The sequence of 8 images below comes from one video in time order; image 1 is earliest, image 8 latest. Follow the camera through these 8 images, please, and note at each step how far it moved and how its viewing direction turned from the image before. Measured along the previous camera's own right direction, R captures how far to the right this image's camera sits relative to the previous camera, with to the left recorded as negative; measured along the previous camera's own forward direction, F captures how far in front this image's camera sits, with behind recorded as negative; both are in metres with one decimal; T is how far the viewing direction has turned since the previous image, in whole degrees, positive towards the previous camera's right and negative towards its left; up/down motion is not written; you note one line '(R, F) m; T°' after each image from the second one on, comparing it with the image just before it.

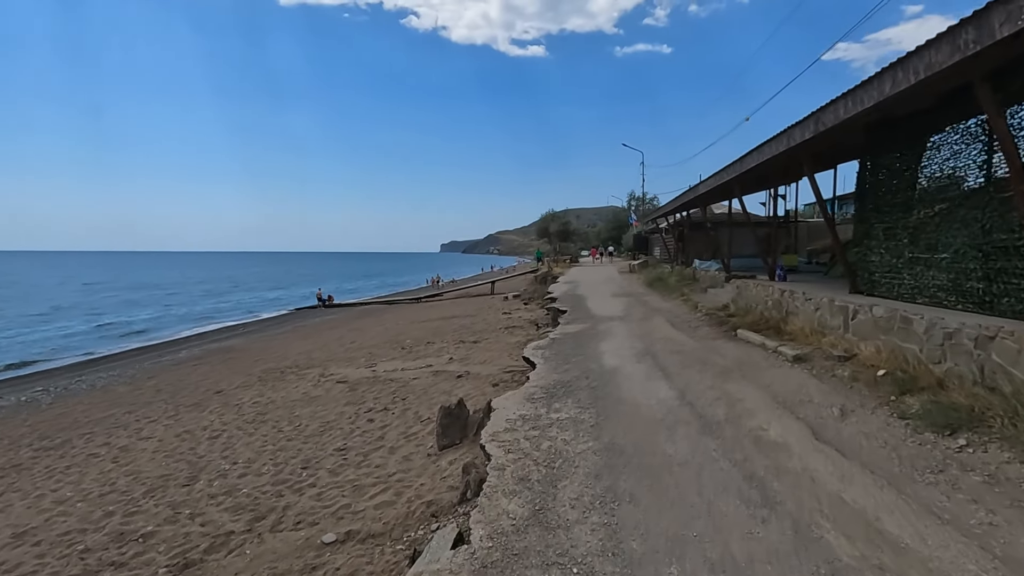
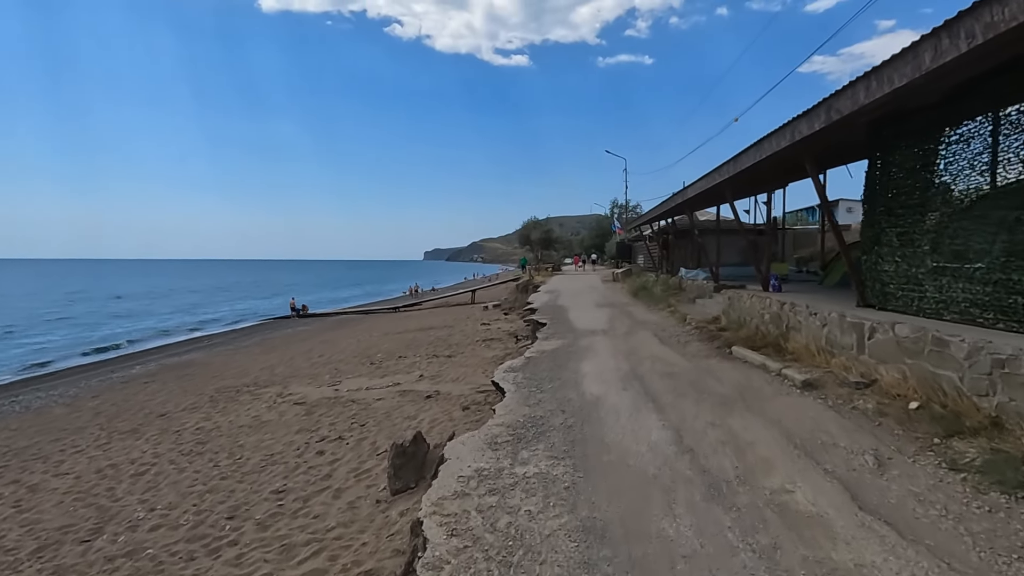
(+0.2, +0.9) m; +2°
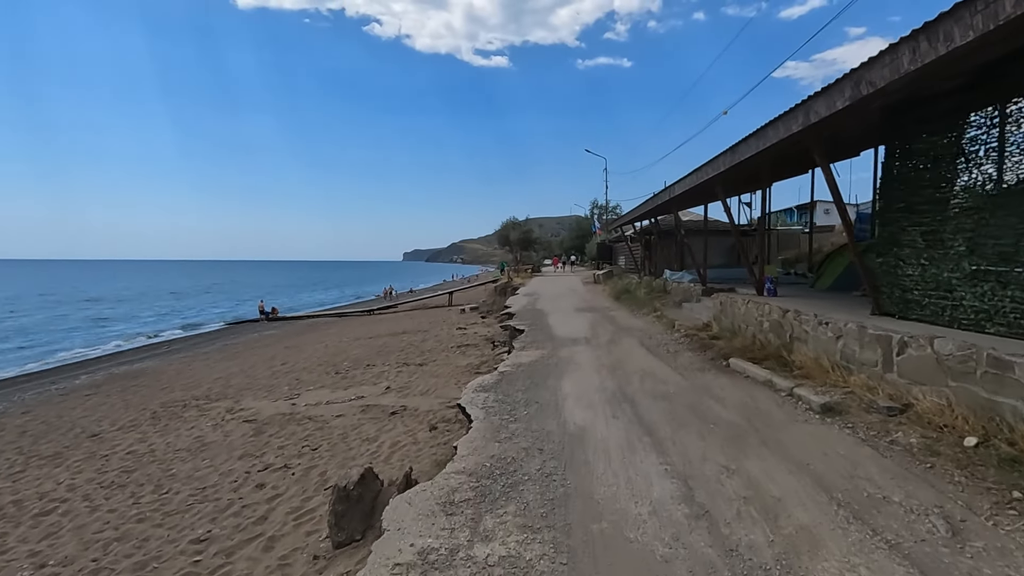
(+0.1, +0.9) m; +2°
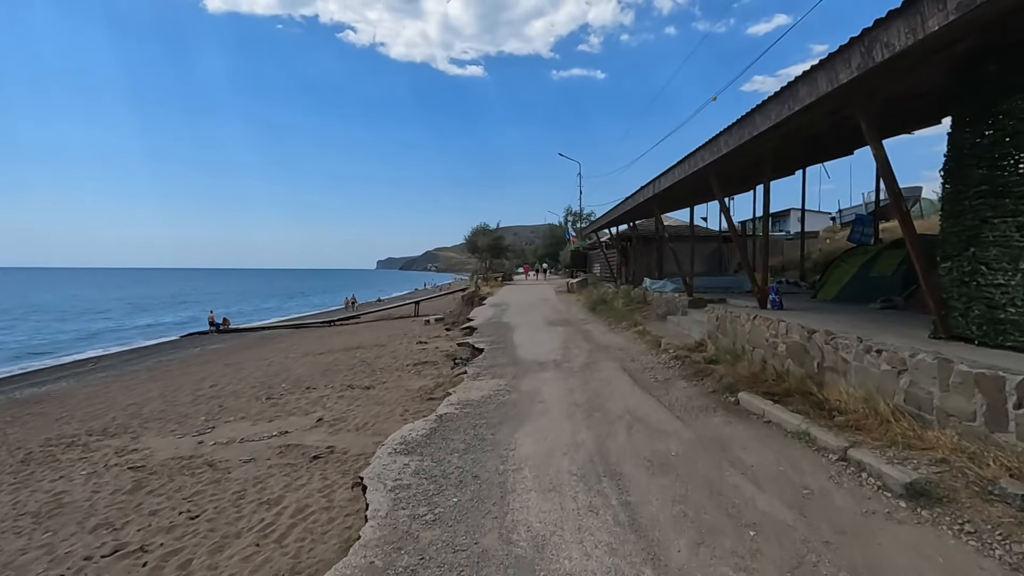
(+0.3, +1.6) m; +3°
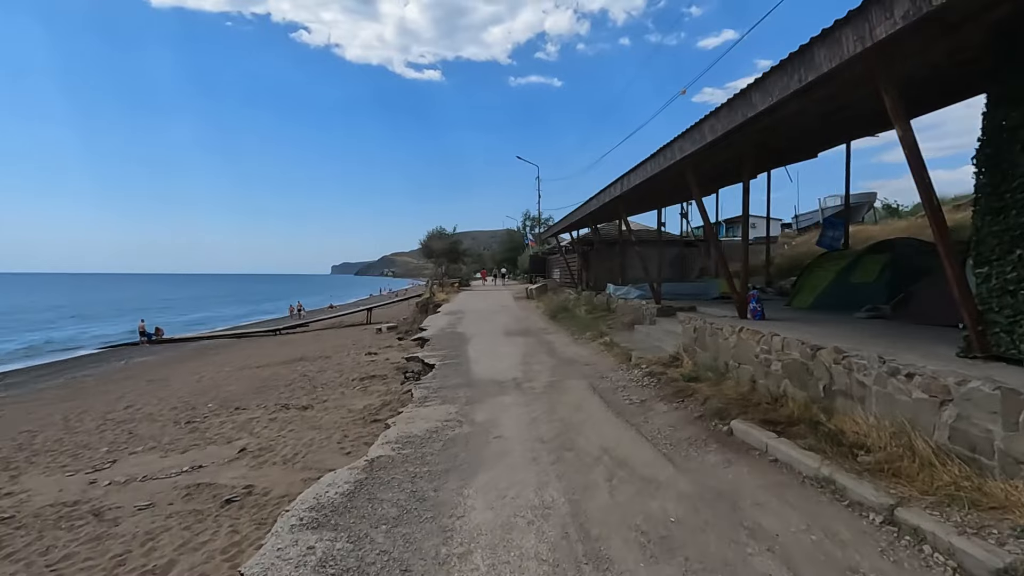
(+0.1, +0.9) m; +4°
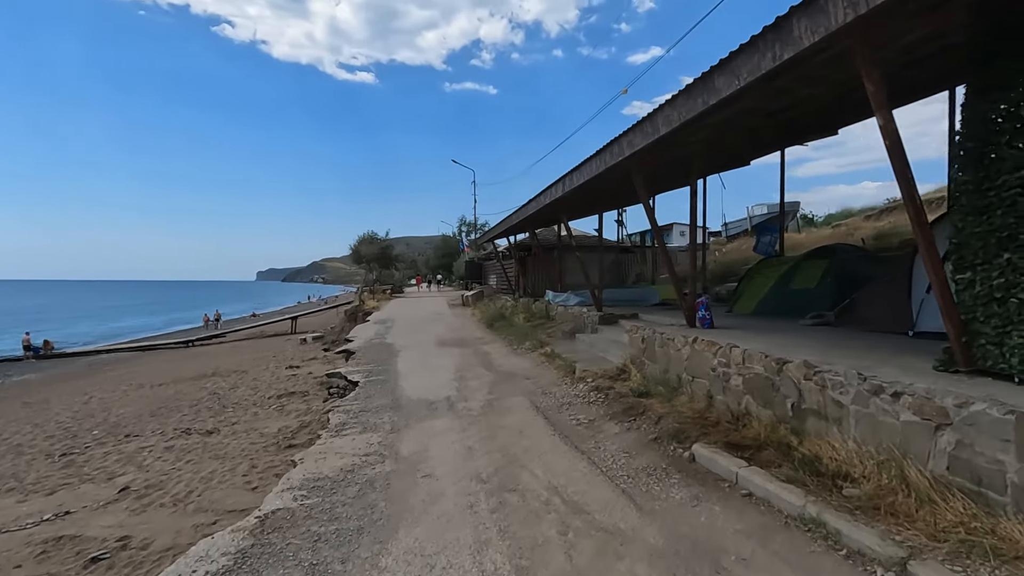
(0.0, +0.6) m; +7°
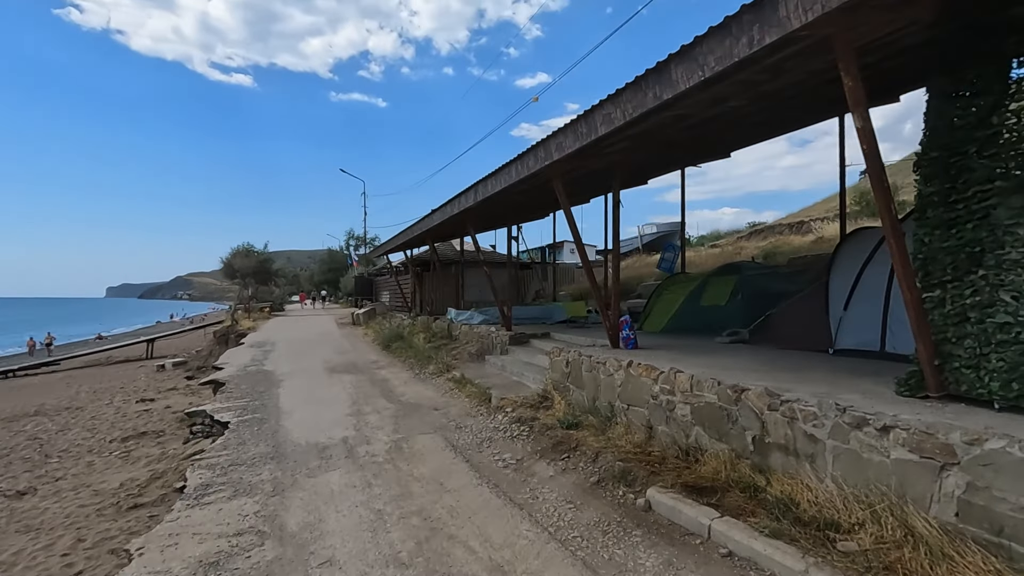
(-0.2, +0.7) m; +12°
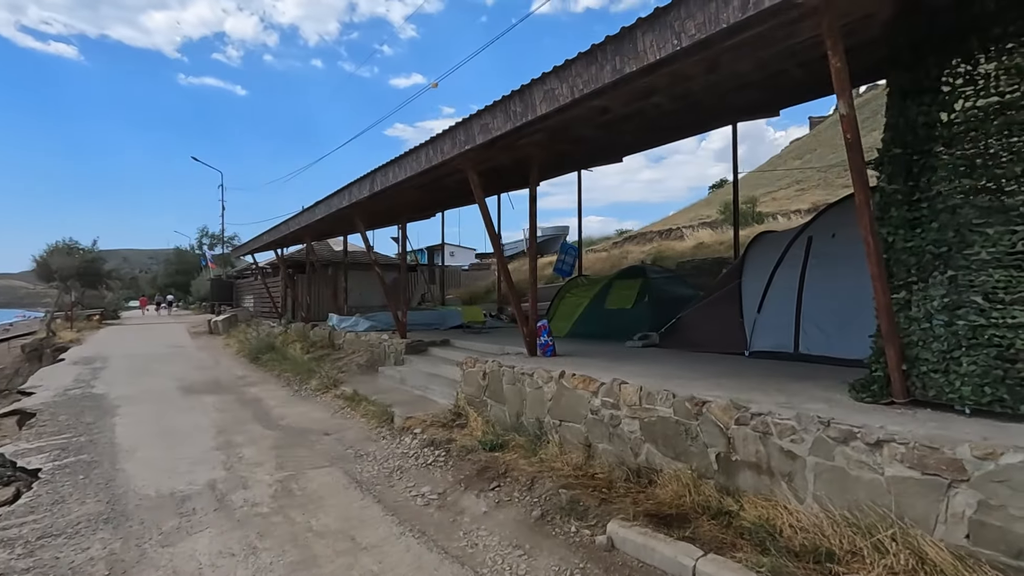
(-0.3, +0.7) m; +13°
